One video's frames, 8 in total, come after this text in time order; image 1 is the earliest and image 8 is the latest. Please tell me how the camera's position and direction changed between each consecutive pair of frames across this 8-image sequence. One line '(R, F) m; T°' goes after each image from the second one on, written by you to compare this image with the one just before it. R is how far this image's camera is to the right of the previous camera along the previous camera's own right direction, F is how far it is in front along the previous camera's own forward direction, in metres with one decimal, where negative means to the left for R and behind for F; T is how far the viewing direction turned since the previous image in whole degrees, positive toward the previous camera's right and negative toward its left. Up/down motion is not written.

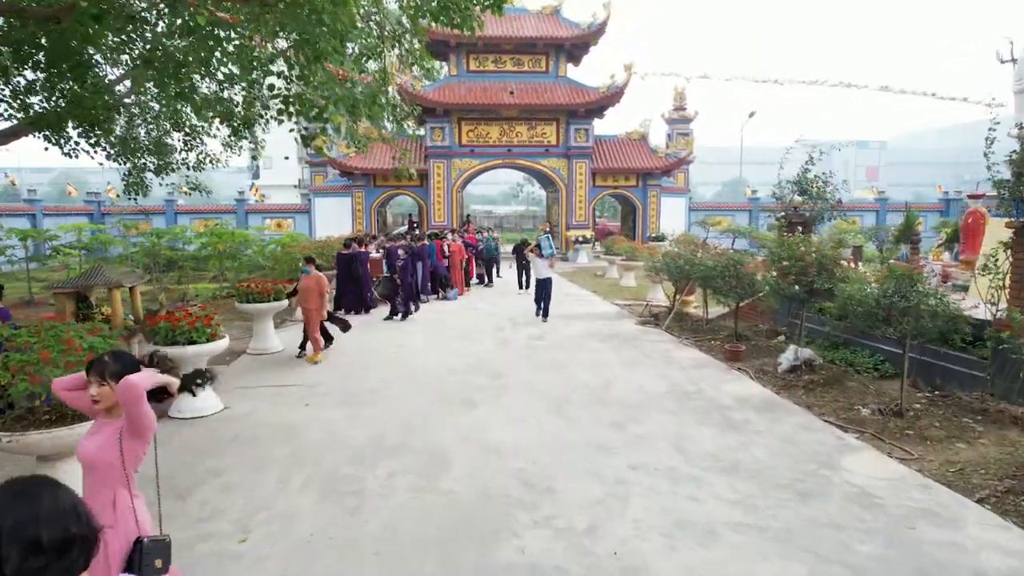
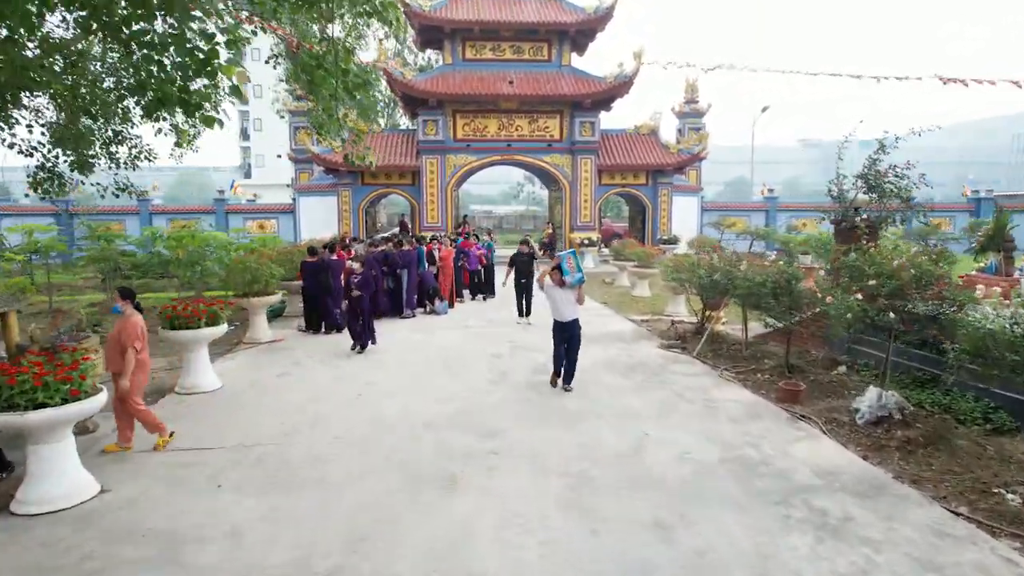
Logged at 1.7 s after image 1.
(+0.1, +1.7) m; 0°
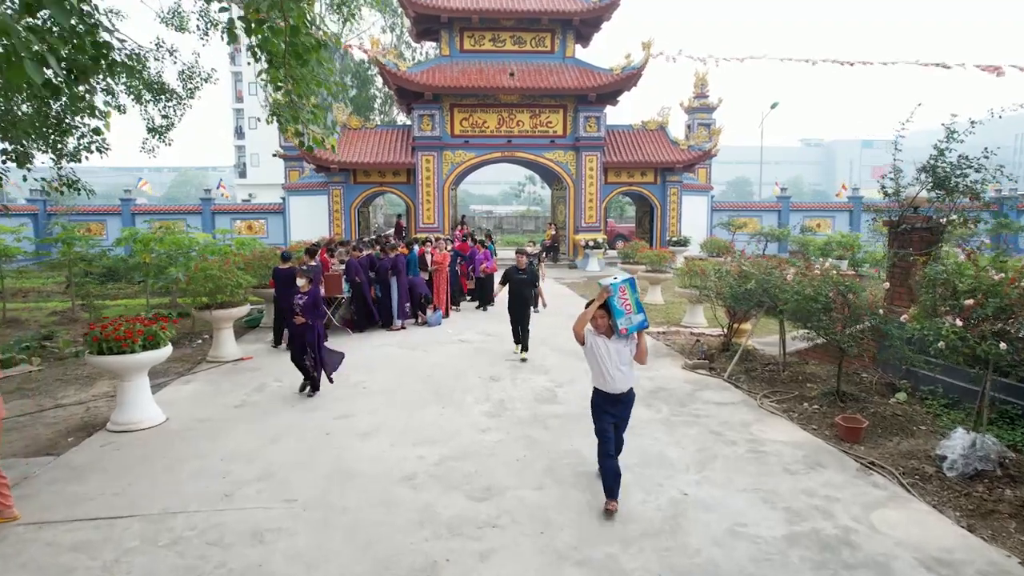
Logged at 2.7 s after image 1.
(0.0, +1.1) m; 0°
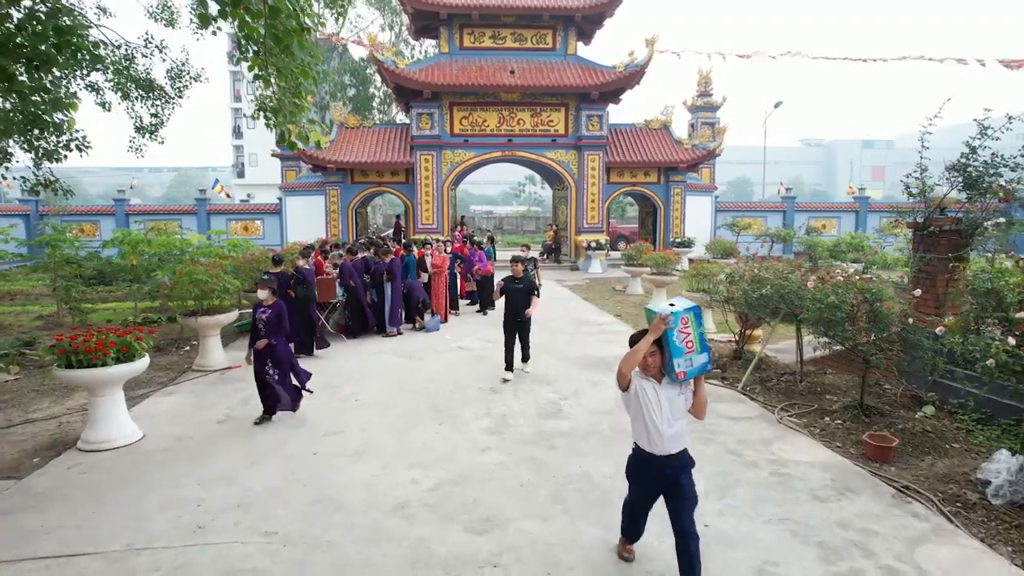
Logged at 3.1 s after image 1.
(0.0, +0.4) m; 0°
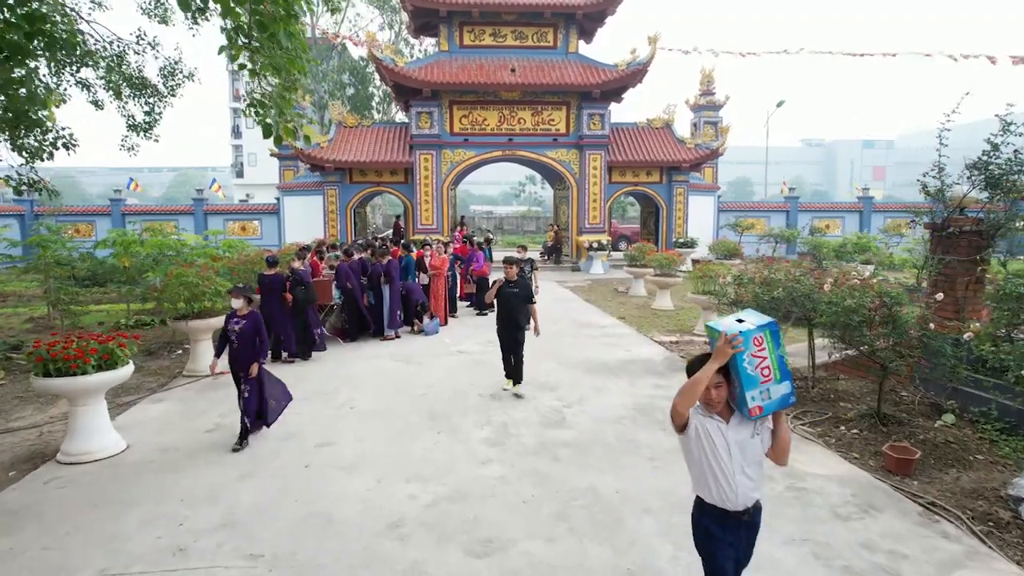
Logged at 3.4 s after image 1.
(0.0, +0.2) m; 0°
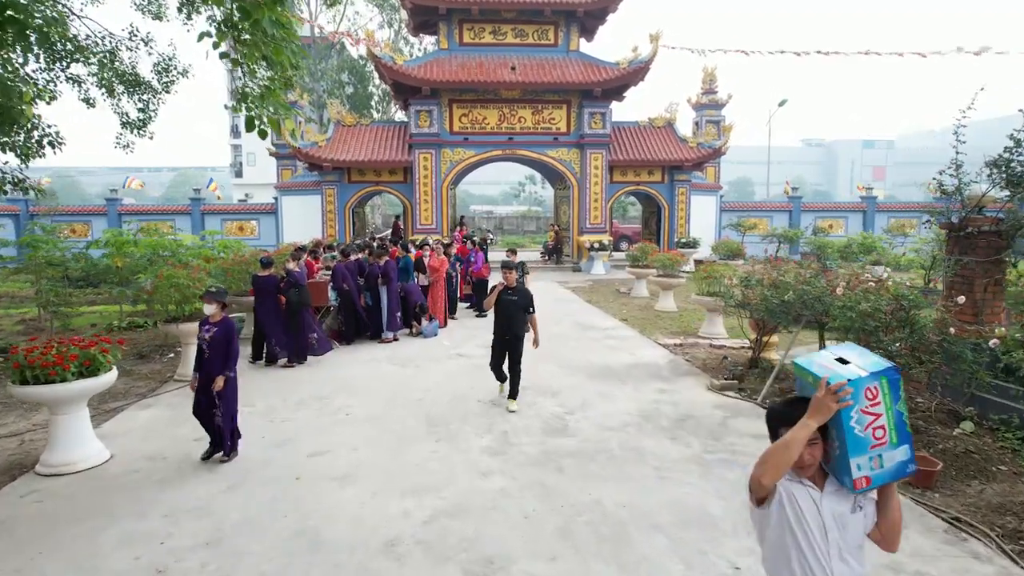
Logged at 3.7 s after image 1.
(0.0, +0.2) m; 0°
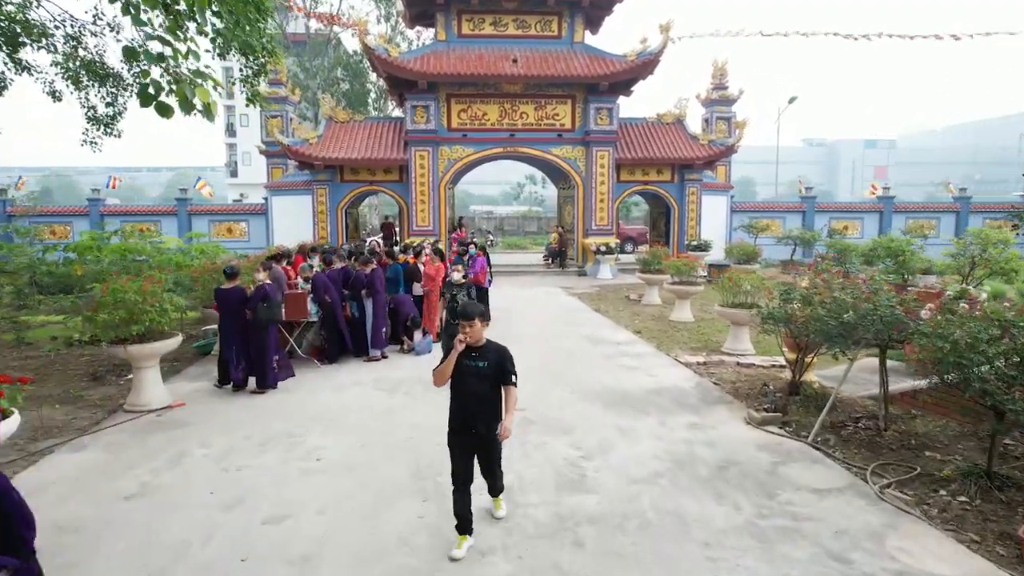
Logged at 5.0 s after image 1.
(-0.1, +1.0) m; 0°
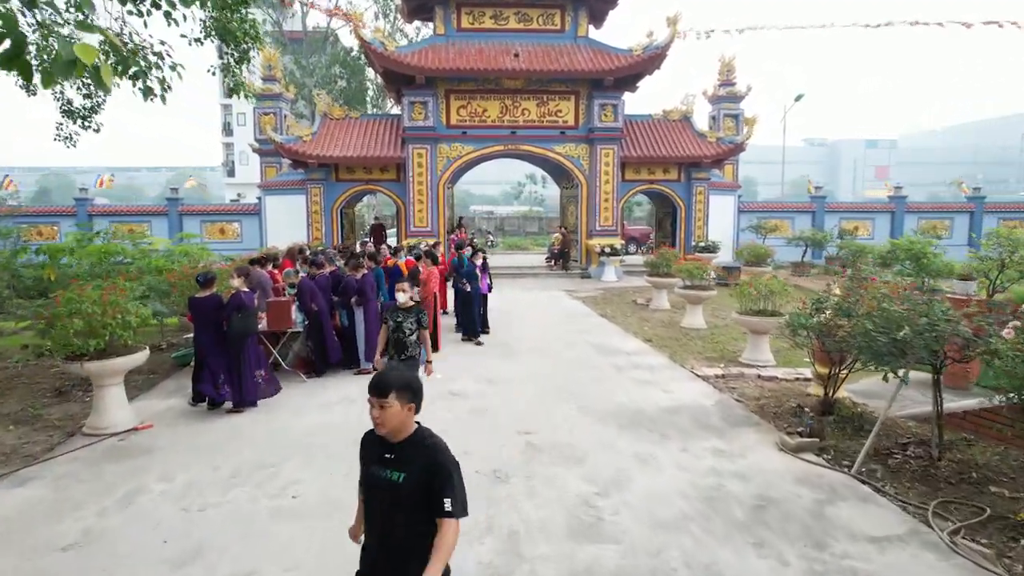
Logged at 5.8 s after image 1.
(-0.1, +0.6) m; 0°
